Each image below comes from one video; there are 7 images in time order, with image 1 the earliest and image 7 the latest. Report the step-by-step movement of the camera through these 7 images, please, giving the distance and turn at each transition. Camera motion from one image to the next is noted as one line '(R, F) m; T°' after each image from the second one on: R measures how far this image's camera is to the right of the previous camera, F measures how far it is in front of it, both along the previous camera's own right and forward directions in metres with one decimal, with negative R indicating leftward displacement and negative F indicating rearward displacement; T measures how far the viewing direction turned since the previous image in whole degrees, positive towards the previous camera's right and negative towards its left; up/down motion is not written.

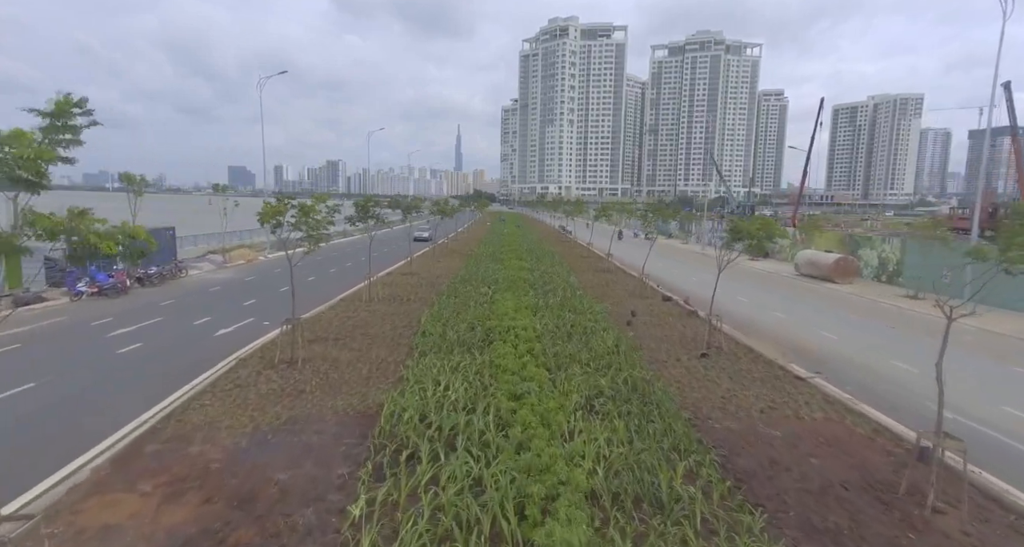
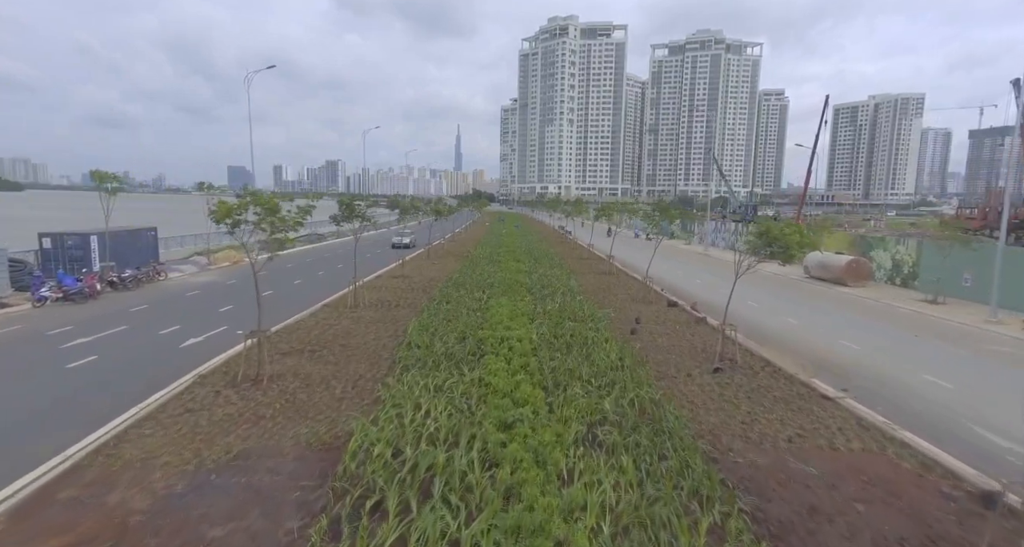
(+0.1, +0.9) m; 0°
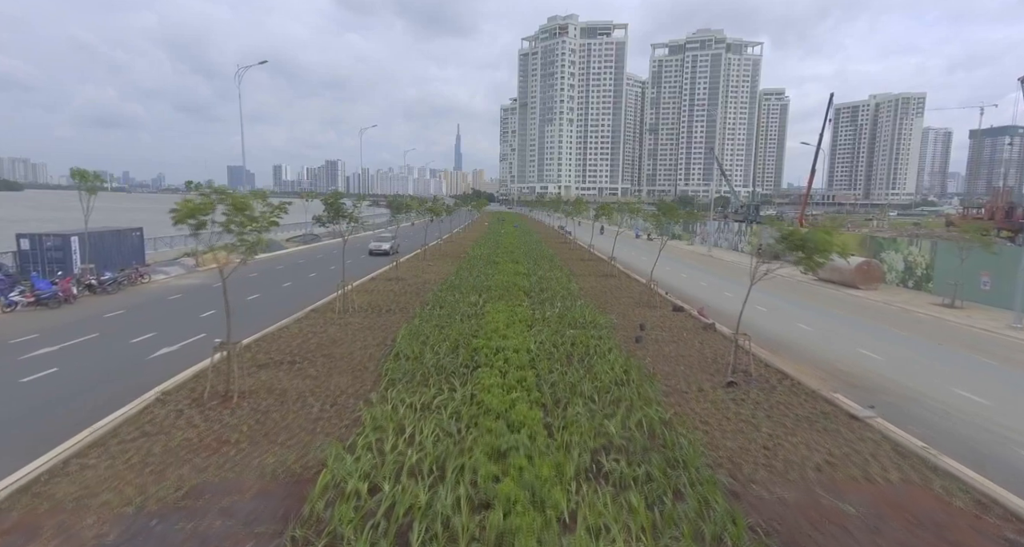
(+0.1, +0.7) m; 0°
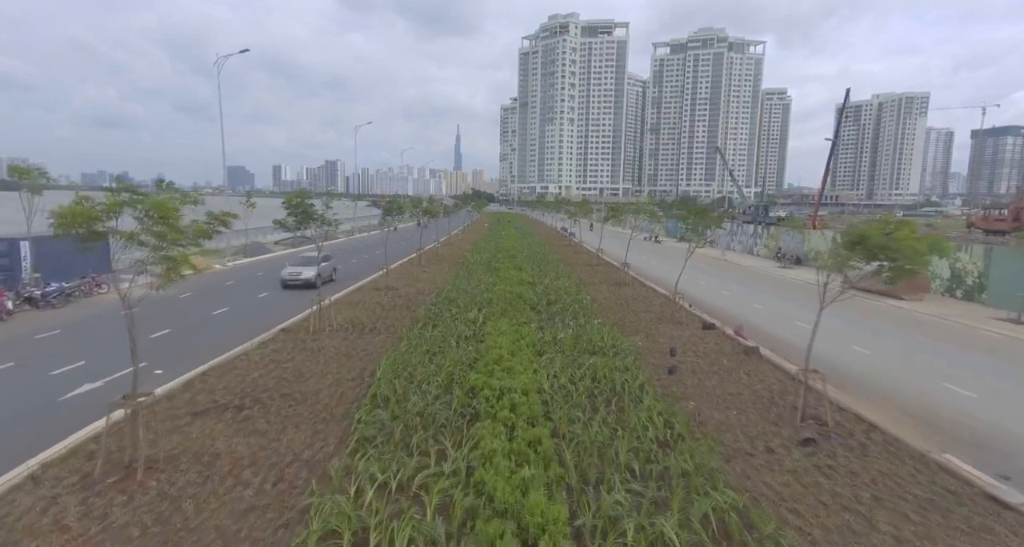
(-0.1, +1.8) m; 0°
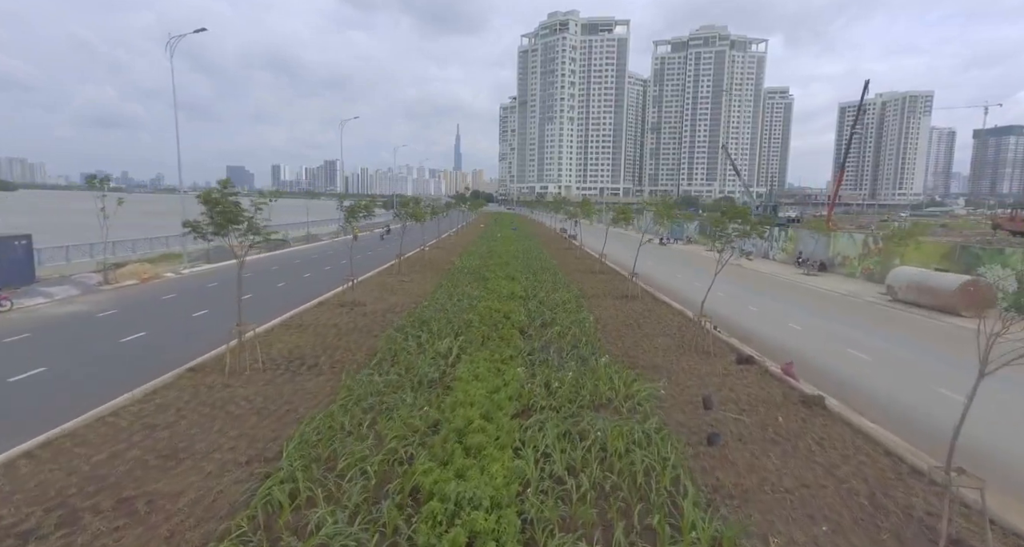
(+0.3, +2.4) m; 0°
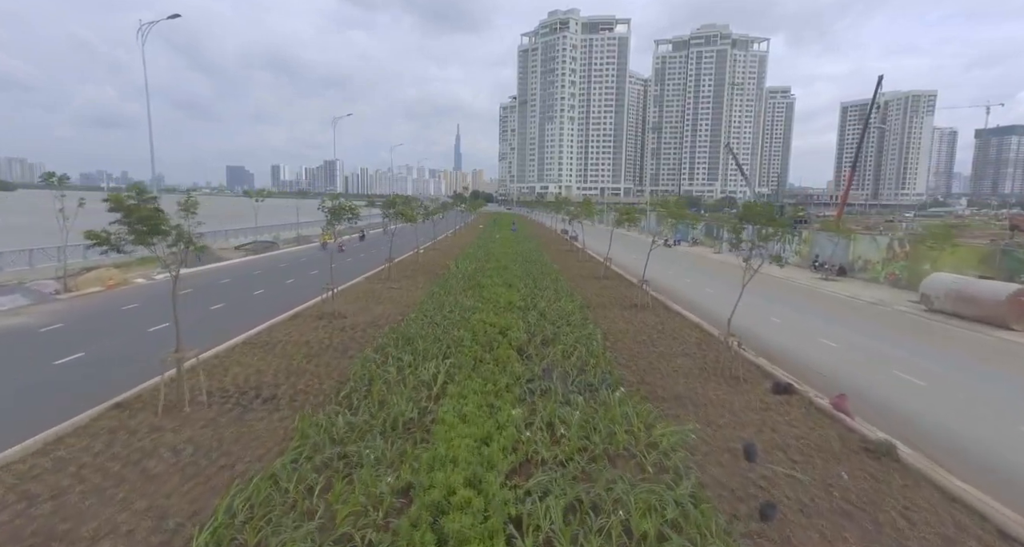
(+0.1, +1.4) m; 0°
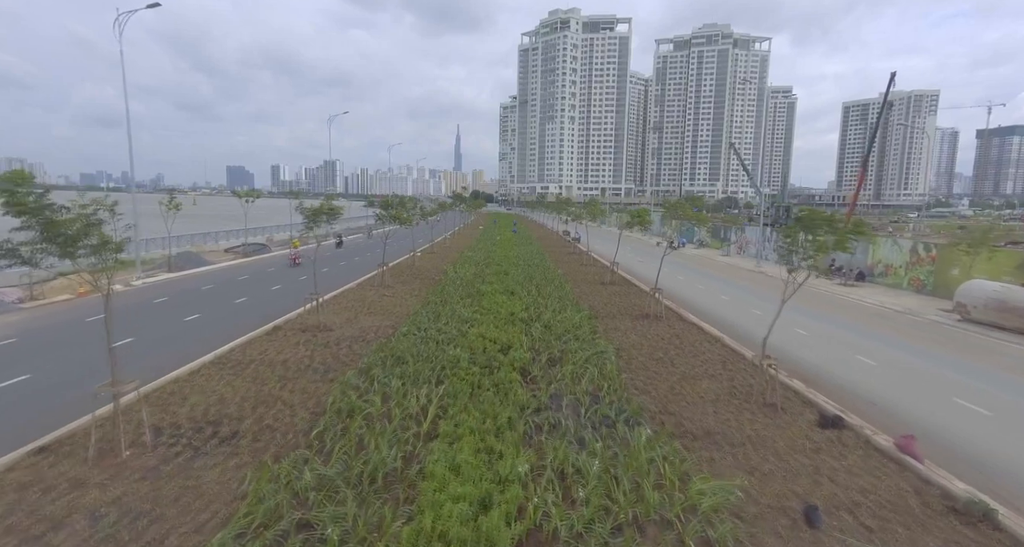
(0.0, +1.1) m; 0°
